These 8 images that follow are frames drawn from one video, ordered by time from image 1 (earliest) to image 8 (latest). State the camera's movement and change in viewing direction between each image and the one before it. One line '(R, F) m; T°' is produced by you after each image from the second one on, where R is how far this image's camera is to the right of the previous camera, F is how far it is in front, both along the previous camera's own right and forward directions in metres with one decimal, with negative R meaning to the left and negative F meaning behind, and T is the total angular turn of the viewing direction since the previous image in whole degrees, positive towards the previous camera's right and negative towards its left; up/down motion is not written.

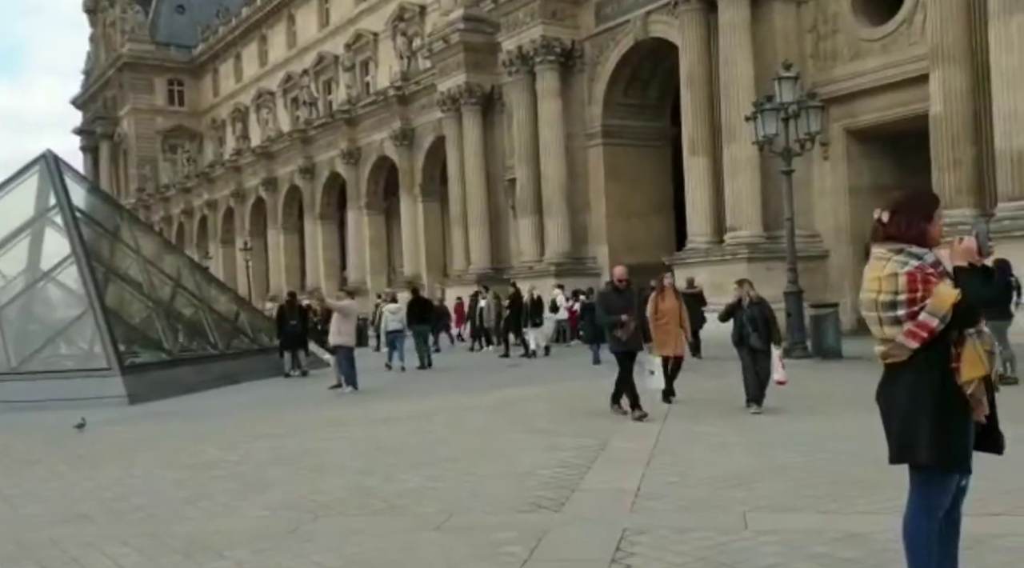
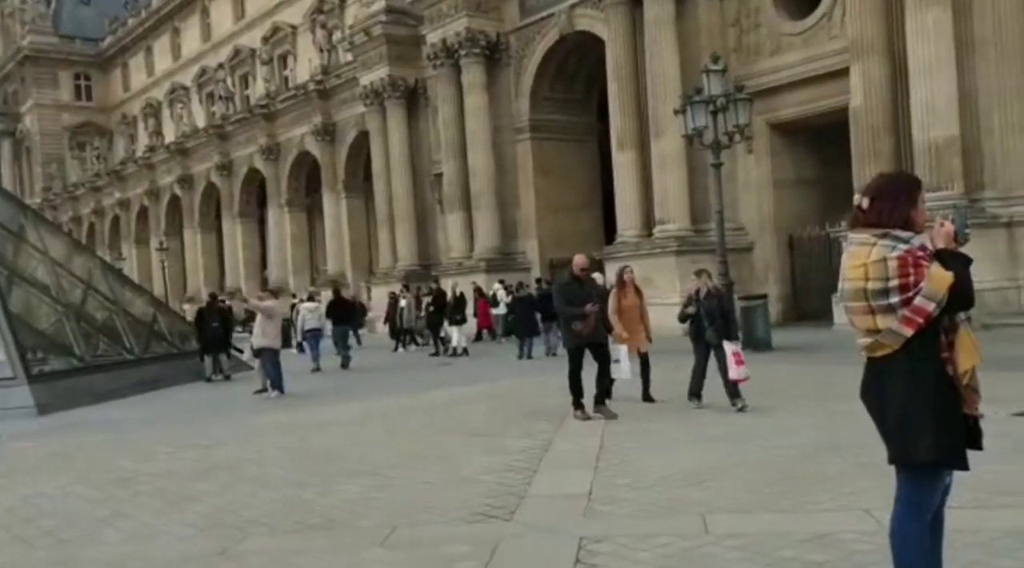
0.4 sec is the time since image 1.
(-0.1, +0.3) m; +4°
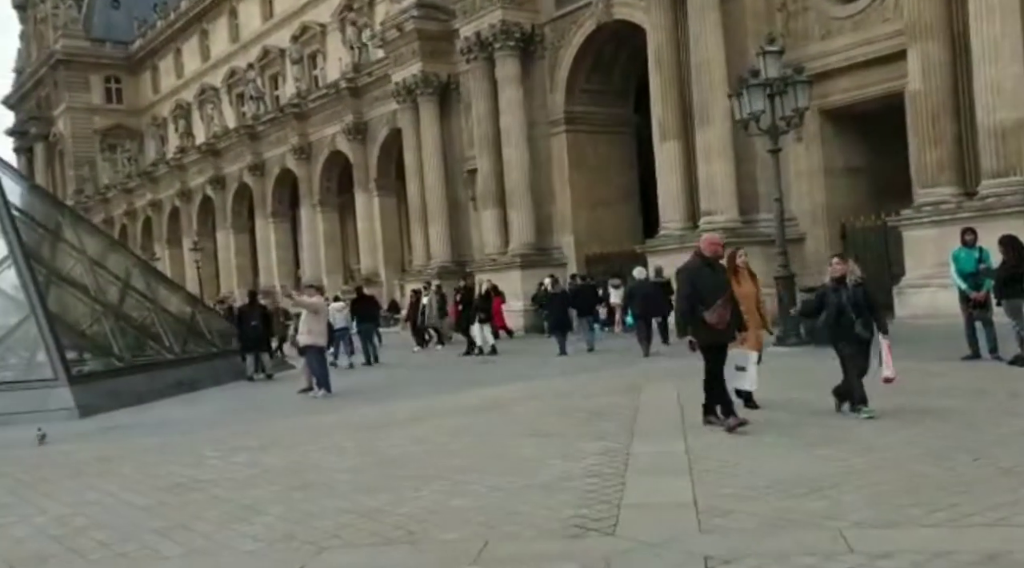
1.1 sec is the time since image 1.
(-0.3, +0.5) m; -1°
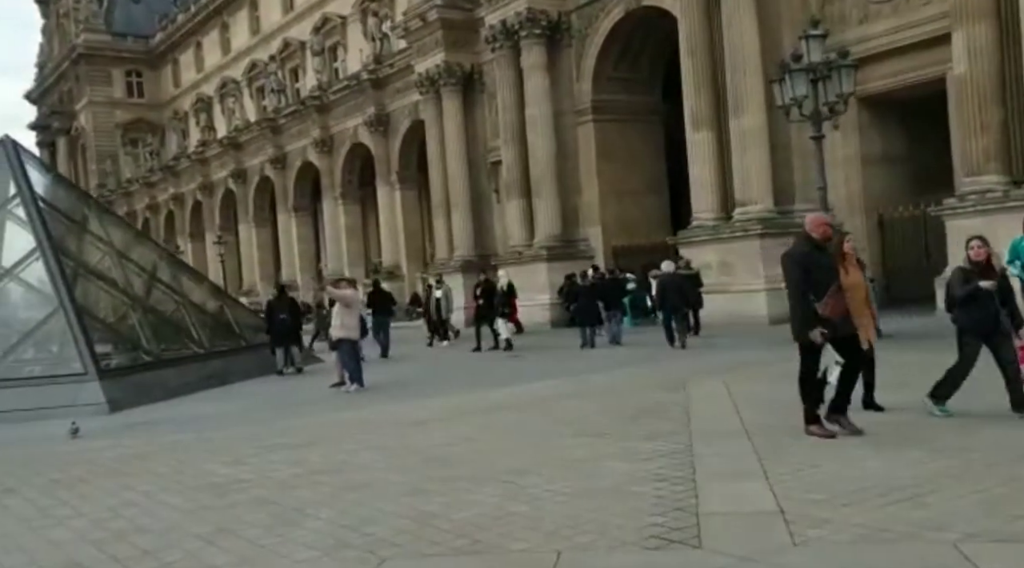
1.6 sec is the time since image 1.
(-0.2, +0.3) m; -1°
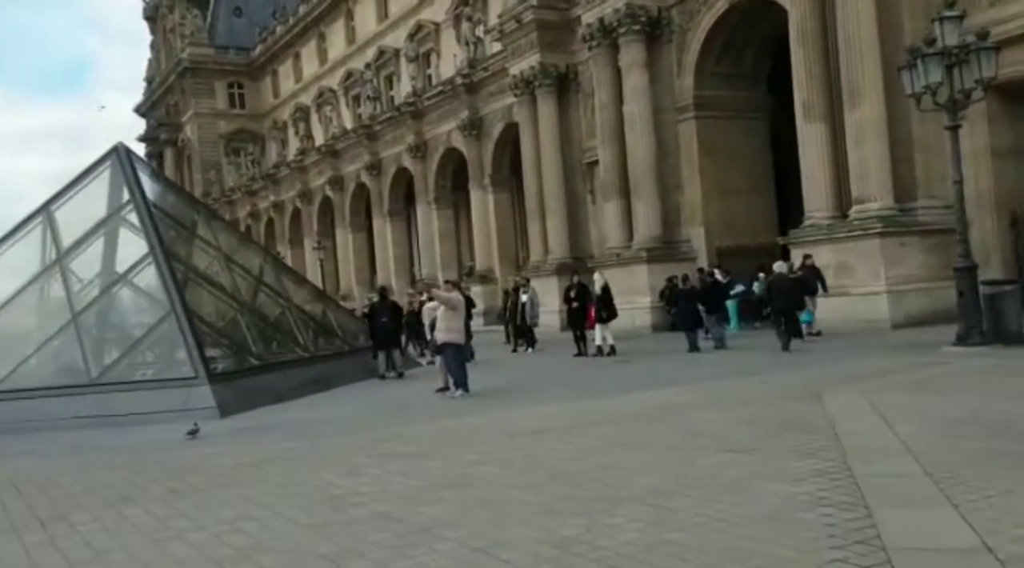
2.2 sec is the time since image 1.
(-0.3, +0.5) m; -5°
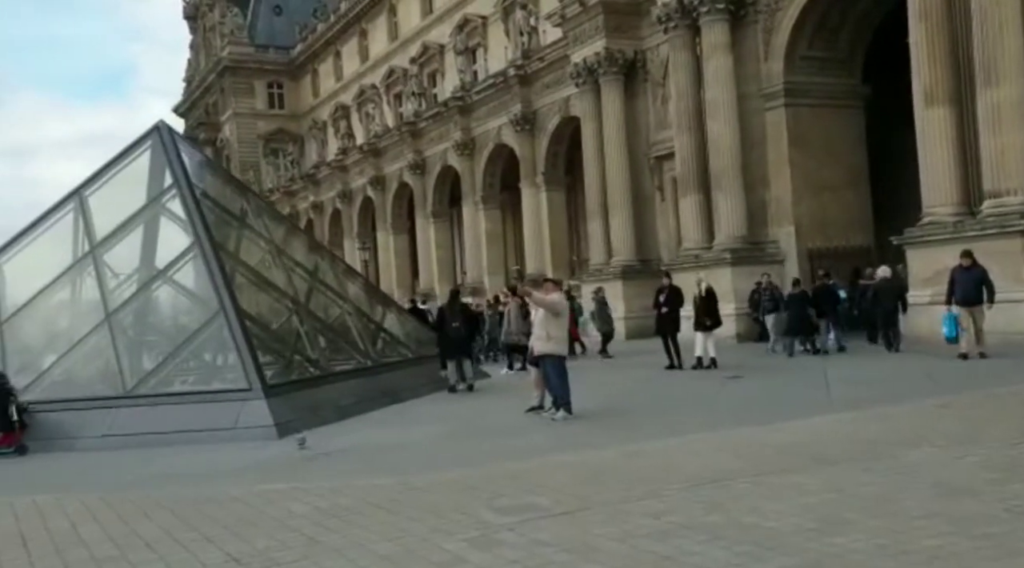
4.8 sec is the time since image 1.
(-0.8, +2.0) m; -2°
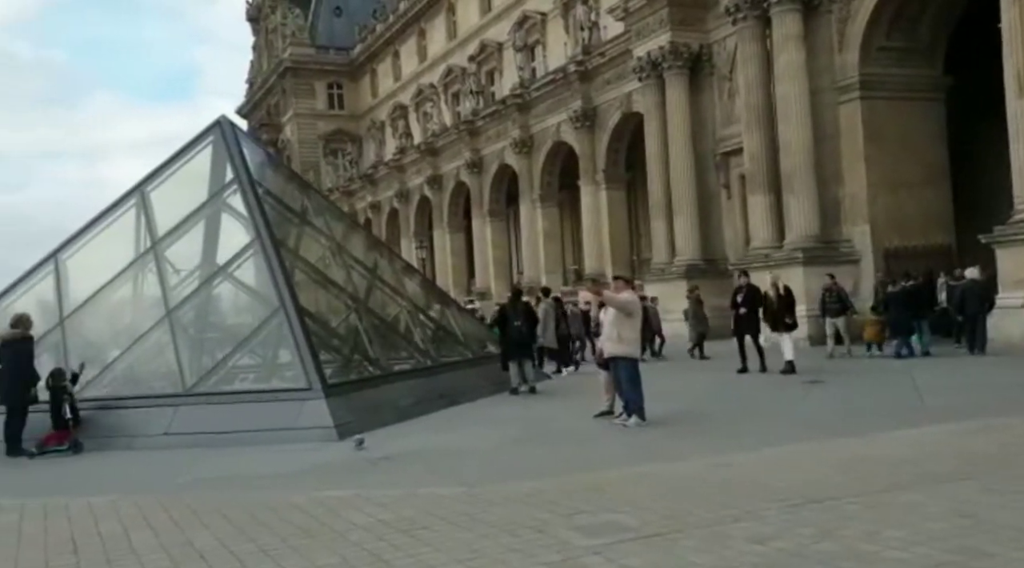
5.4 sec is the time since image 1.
(-0.2, +0.5) m; -3°
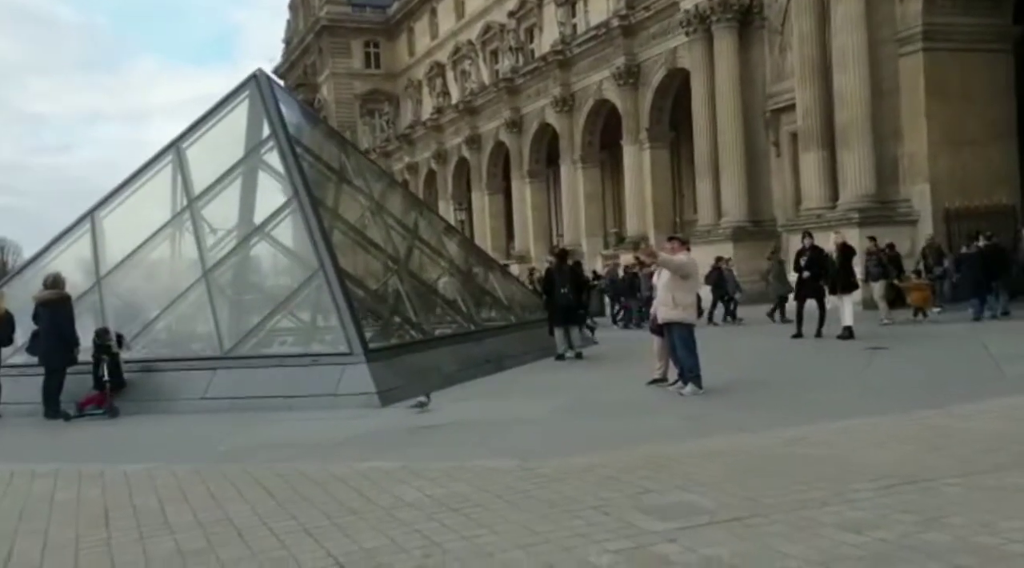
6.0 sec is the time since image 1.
(-0.1, +0.5) m; -2°
